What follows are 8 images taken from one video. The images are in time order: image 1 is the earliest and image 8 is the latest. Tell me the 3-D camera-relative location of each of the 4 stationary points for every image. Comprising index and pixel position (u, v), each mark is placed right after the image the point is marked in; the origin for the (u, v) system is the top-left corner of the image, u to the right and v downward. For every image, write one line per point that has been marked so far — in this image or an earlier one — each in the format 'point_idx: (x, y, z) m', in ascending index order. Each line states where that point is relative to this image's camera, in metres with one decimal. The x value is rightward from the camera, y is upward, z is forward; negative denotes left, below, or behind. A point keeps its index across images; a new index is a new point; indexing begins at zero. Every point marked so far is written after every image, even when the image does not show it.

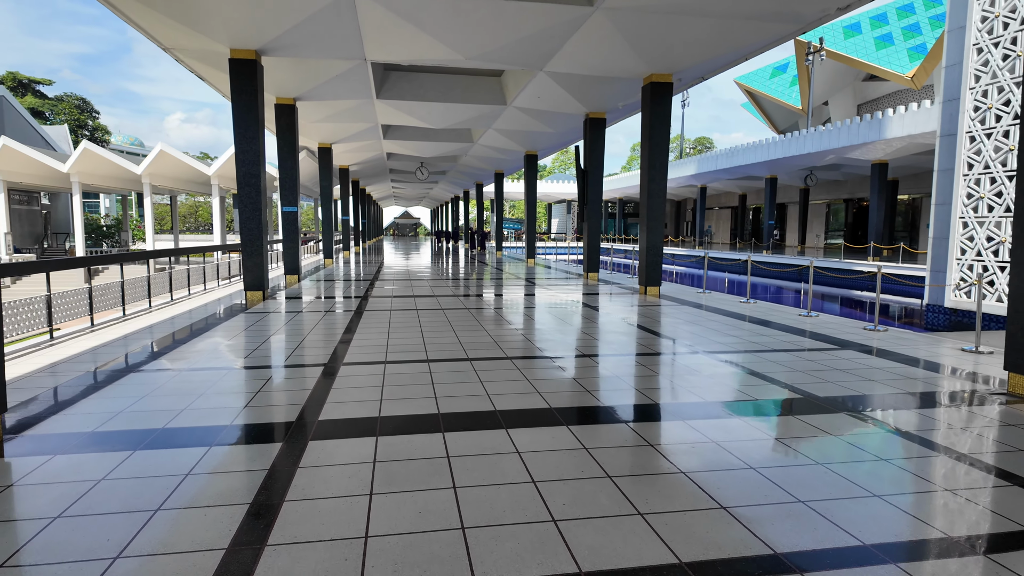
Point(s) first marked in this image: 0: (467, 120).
0: (-1.3, +4.7, +16.7) m
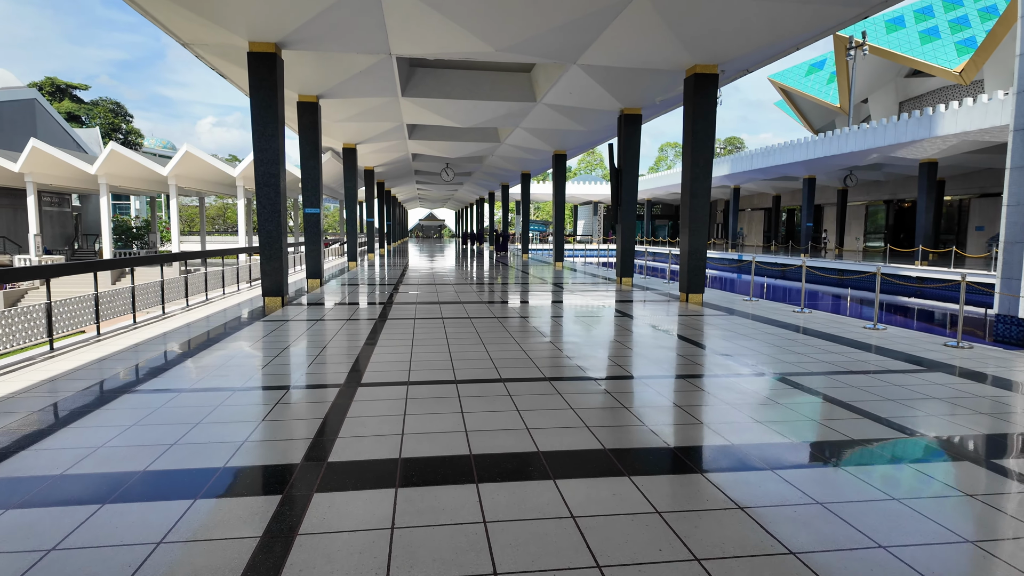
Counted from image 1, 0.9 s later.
0: (-0.5, +4.6, +16.1) m
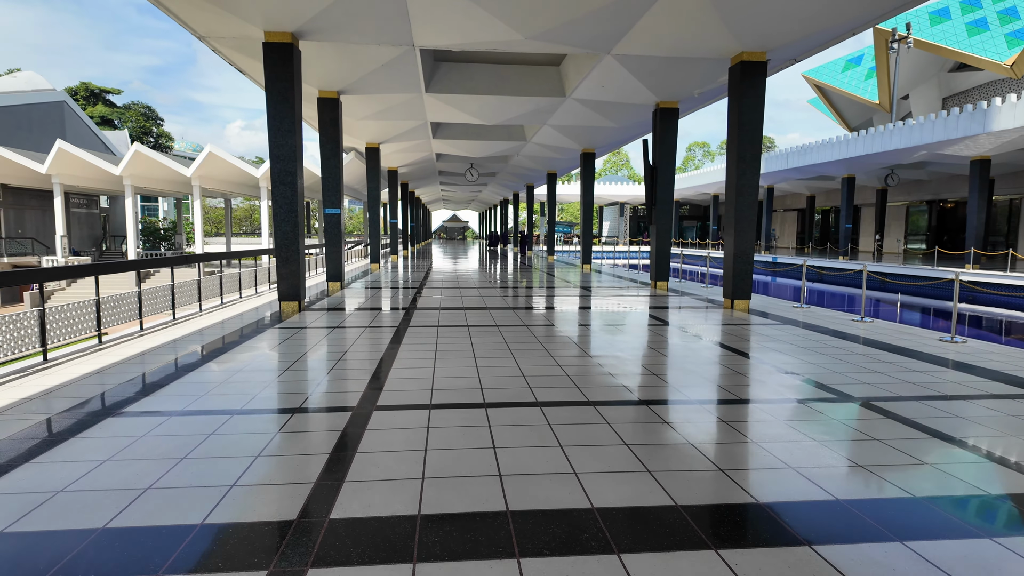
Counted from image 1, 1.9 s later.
0: (+0.2, +4.5, +15.5) m
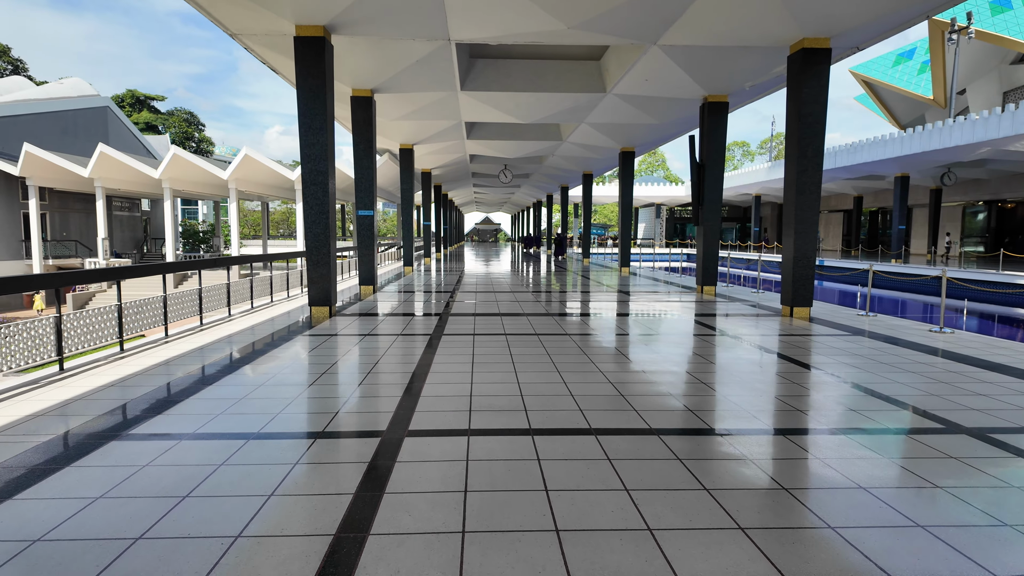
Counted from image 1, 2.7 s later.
0: (+1.2, +4.4, +14.9) m
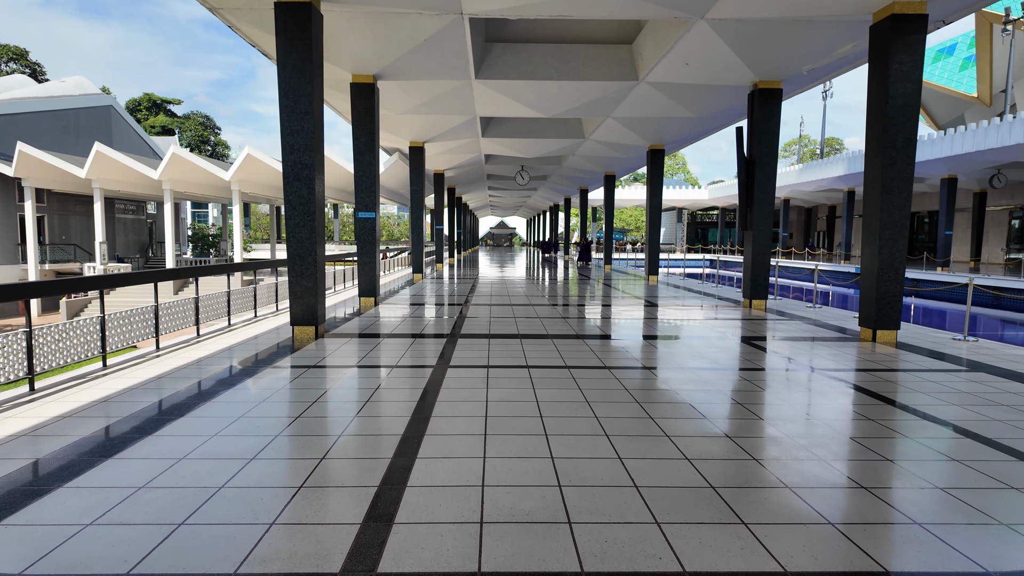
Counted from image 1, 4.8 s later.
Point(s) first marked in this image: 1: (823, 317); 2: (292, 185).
0: (+1.6, +4.2, +13.5) m
1: (+5.1, -0.5, +9.8) m
2: (-2.6, +1.2, +7.0) m
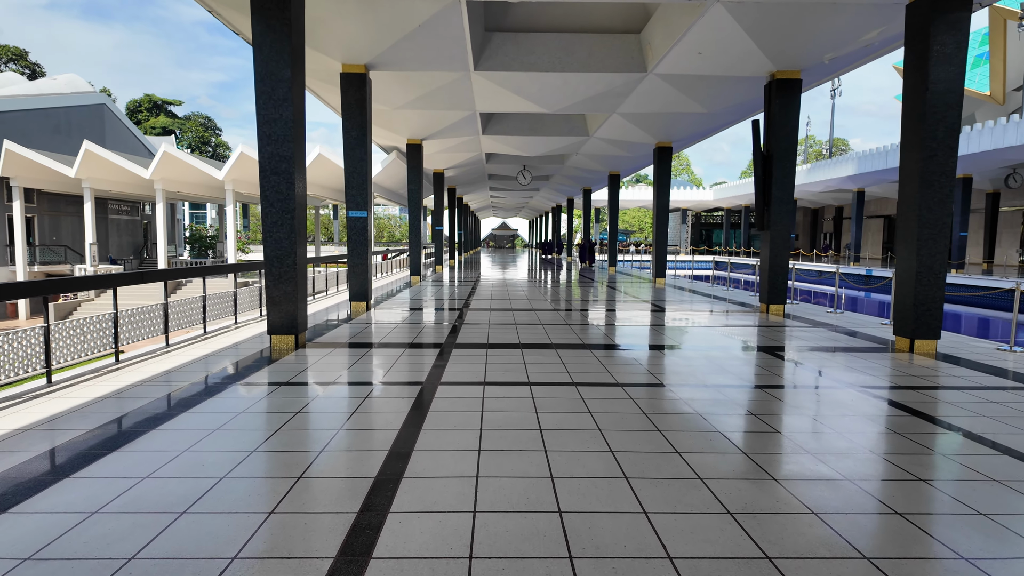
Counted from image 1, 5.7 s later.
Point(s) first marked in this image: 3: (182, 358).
0: (+1.7, +4.1, +12.8) m
1: (+5.1, -0.5, +9.1) m
2: (-2.6, +1.2, +6.4) m
3: (-3.5, -0.8, +6.2) m
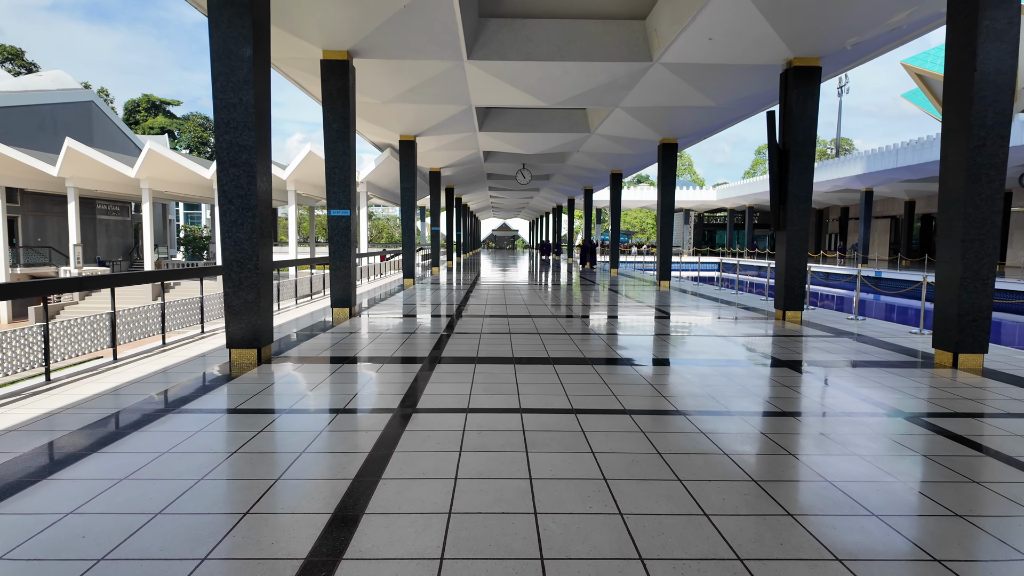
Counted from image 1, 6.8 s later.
0: (+1.6, +4.0, +12.1) m
1: (+5.1, -0.6, +8.4) m
2: (-2.7, +1.1, +5.7) m
3: (-3.6, -0.8, +5.5) m
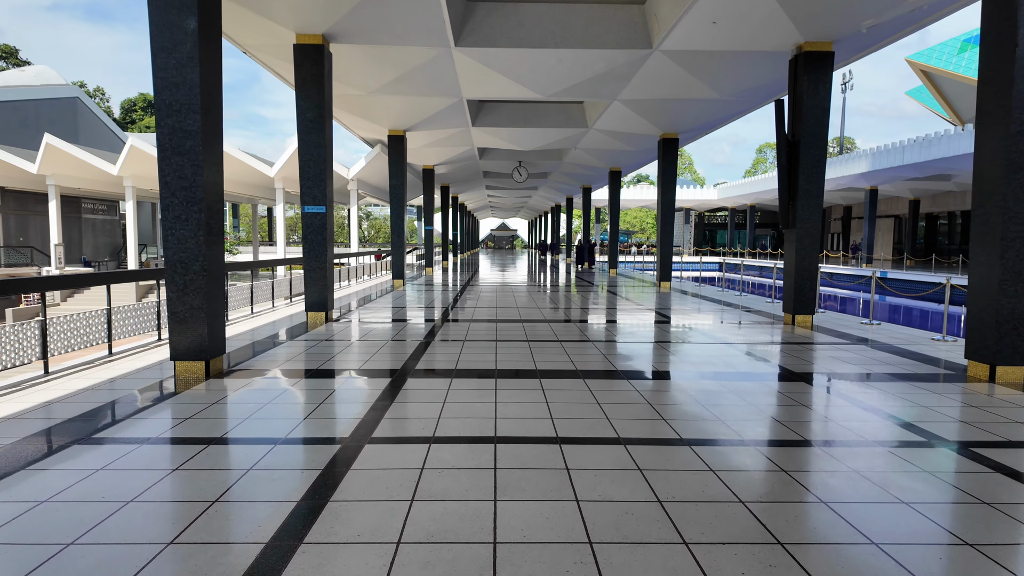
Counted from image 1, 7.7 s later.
0: (+1.4, +4.0, +11.5) m
1: (+4.9, -0.7, +7.8) m
2: (-2.8, +1.1, +5.0) m
3: (-3.8, -0.9, +4.9) m
